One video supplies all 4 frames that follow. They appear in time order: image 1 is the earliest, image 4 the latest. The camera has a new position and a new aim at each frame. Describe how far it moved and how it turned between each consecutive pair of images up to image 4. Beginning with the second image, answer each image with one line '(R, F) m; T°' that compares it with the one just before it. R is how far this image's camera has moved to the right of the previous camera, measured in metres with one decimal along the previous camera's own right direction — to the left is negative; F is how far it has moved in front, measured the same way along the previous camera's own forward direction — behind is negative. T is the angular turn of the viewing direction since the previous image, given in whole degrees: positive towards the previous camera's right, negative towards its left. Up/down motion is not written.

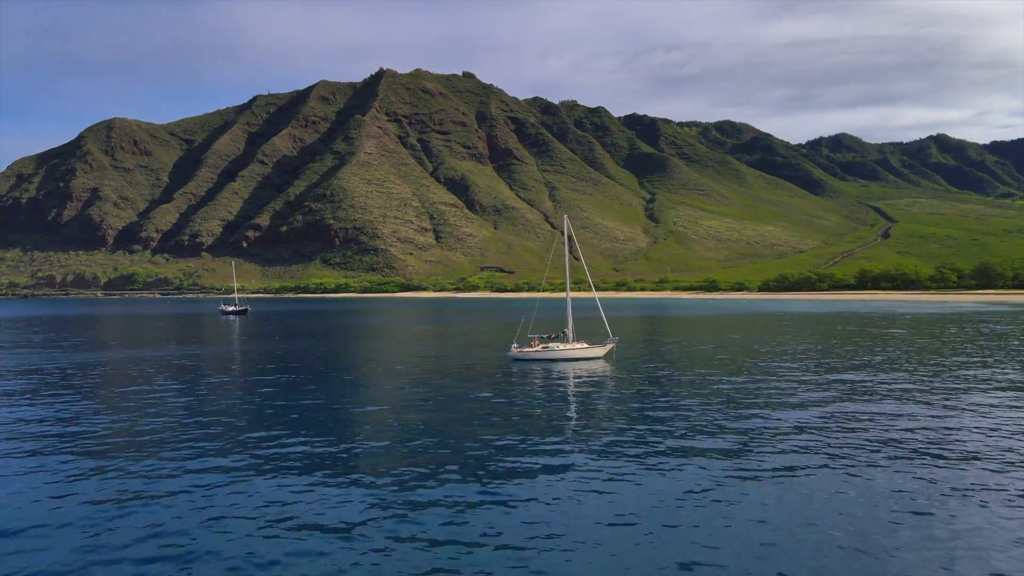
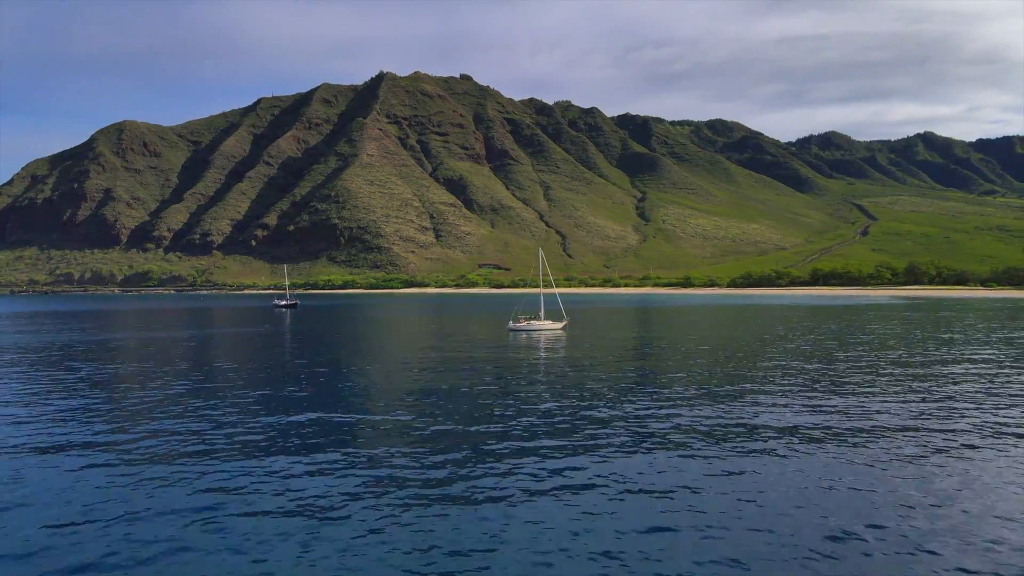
(0.0, -8.6) m; 0°
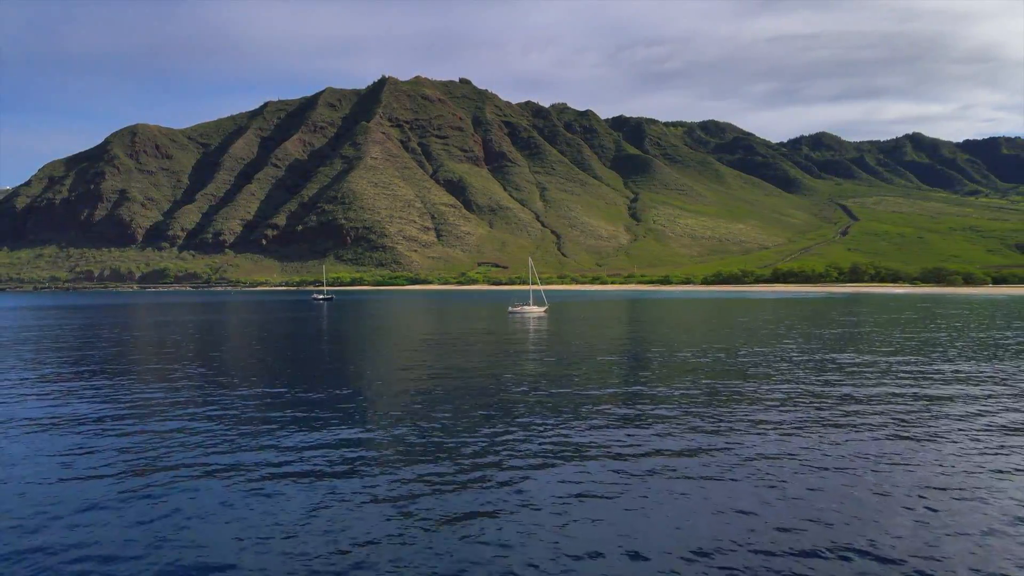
(-0.1, -9.6) m; 0°
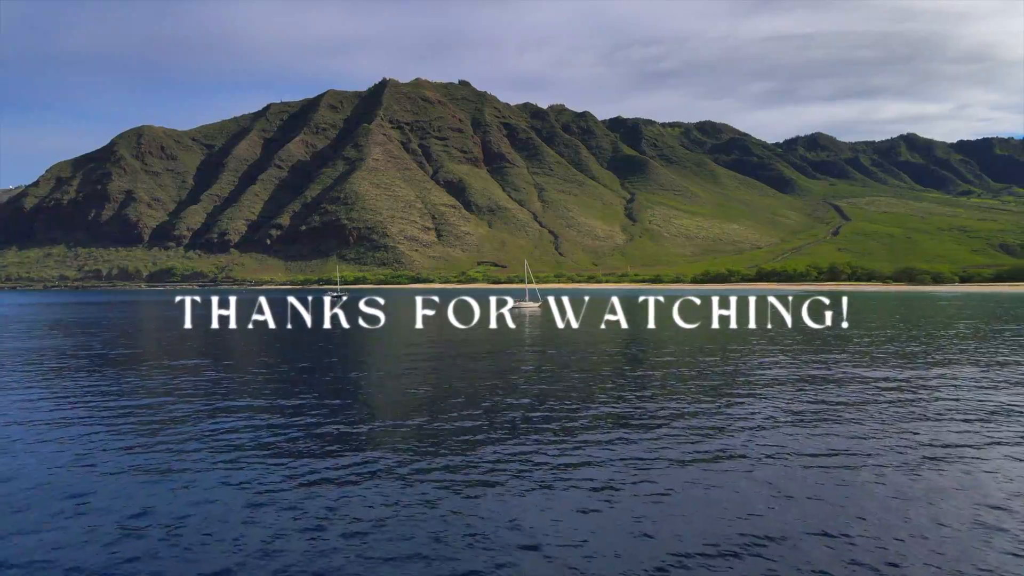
(+0.1, -4.4) m; 0°
